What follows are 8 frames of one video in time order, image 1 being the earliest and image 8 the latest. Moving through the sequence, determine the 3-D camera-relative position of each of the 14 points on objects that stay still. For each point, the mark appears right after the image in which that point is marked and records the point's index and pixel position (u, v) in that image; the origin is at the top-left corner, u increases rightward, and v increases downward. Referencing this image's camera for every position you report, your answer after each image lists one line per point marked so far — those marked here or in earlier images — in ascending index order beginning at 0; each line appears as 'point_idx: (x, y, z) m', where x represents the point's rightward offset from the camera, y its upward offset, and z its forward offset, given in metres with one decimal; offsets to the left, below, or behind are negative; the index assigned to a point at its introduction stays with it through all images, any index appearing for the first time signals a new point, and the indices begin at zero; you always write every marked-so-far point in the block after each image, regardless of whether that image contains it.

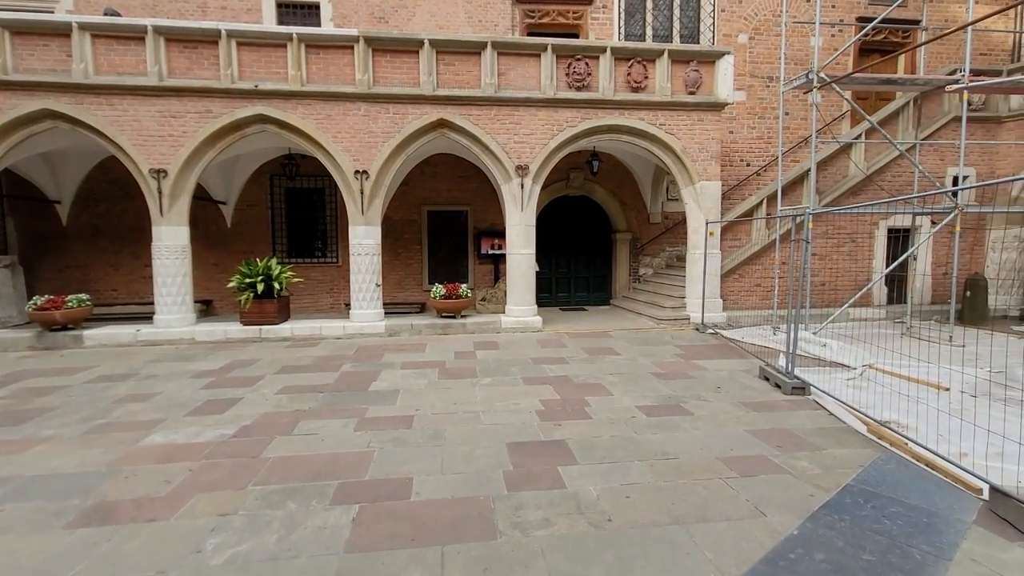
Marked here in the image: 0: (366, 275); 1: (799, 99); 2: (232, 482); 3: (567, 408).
0: (-2.4, +0.2, +8.0) m
1: (+6.6, +4.3, +11.1) m
2: (-1.8, -1.3, +3.2) m
3: (+0.5, -1.1, +4.6) m
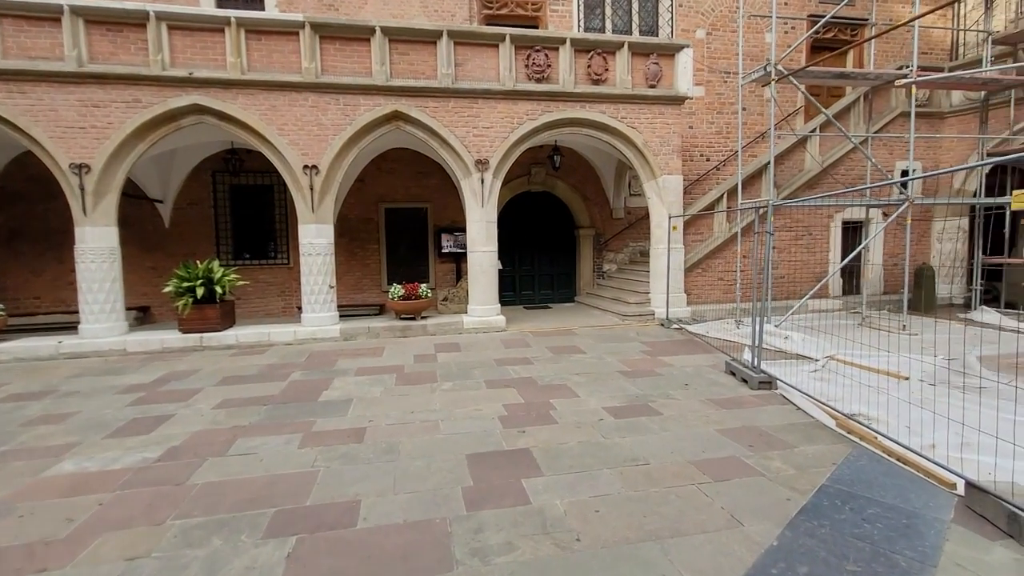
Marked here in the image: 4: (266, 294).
0: (-3.0, +0.2, +7.5) m
1: (+5.7, +4.5, +11.3) m
2: (-2.1, -1.3, +2.8) m
3: (+0.2, -1.1, +4.3) m
4: (-4.8, -0.1, +9.4) m
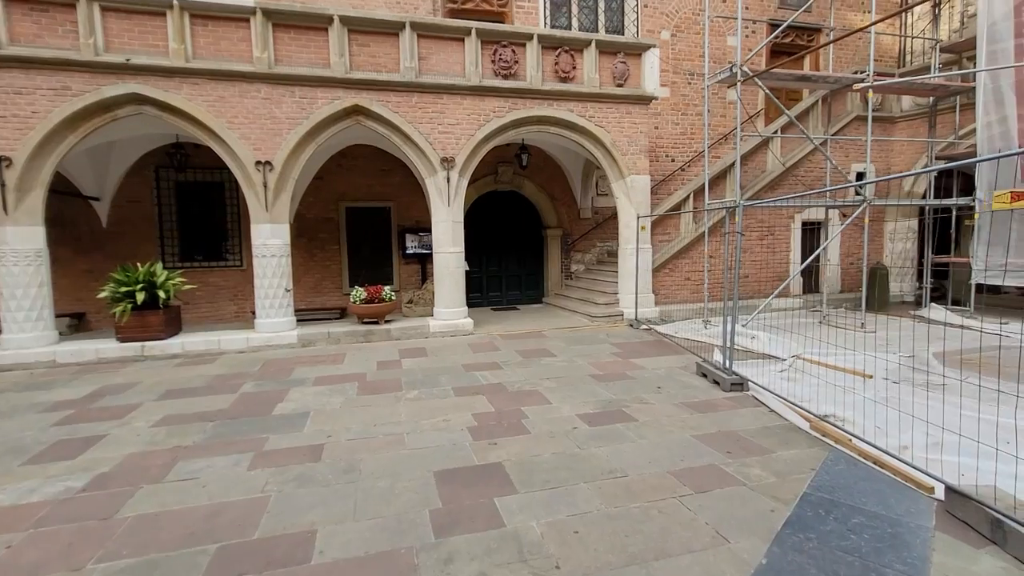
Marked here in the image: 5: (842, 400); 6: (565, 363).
0: (-3.5, +0.1, +7.1) m
1: (+4.9, +4.5, +11.4) m
2: (-2.2, -1.3, +2.4) m
3: (-0.1, -1.2, +4.1) m
4: (-5.4, -0.2, +8.8) m
5: (+3.1, -1.1, +4.6) m
6: (+0.7, -1.0, +6.2) m
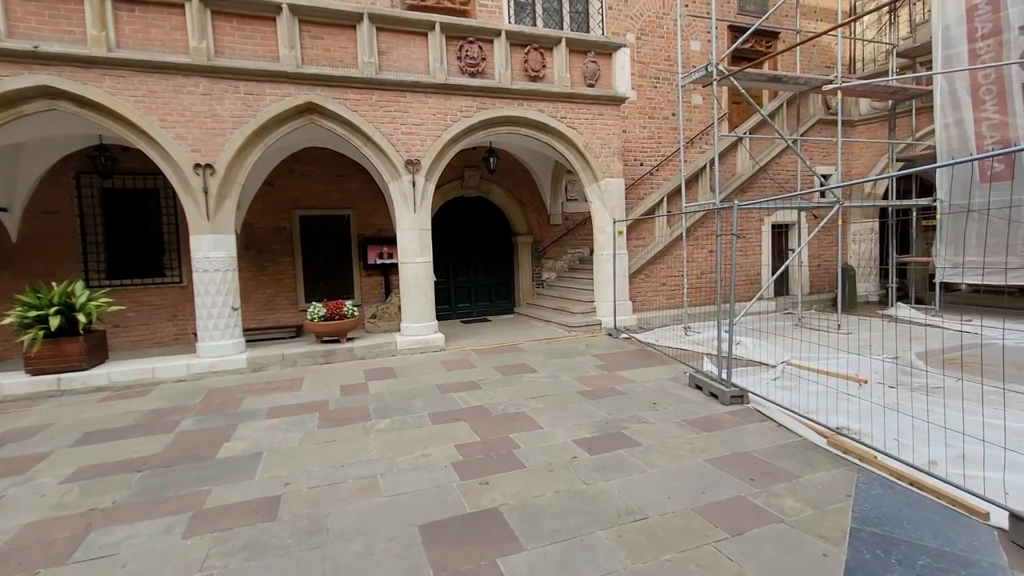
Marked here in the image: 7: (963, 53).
0: (-3.8, -0.1, +6.3) m
1: (+4.0, +4.4, +11.4) m
2: (-2.1, -1.5, +1.7) m
3: (-0.2, -1.2, +3.6) m
4: (-5.8, -0.5, +7.9) m
5: (+3.0, -1.1, +4.3) m
6: (+0.4, -1.1, +5.7) m
7: (+7.4, +3.9, +8.0) m
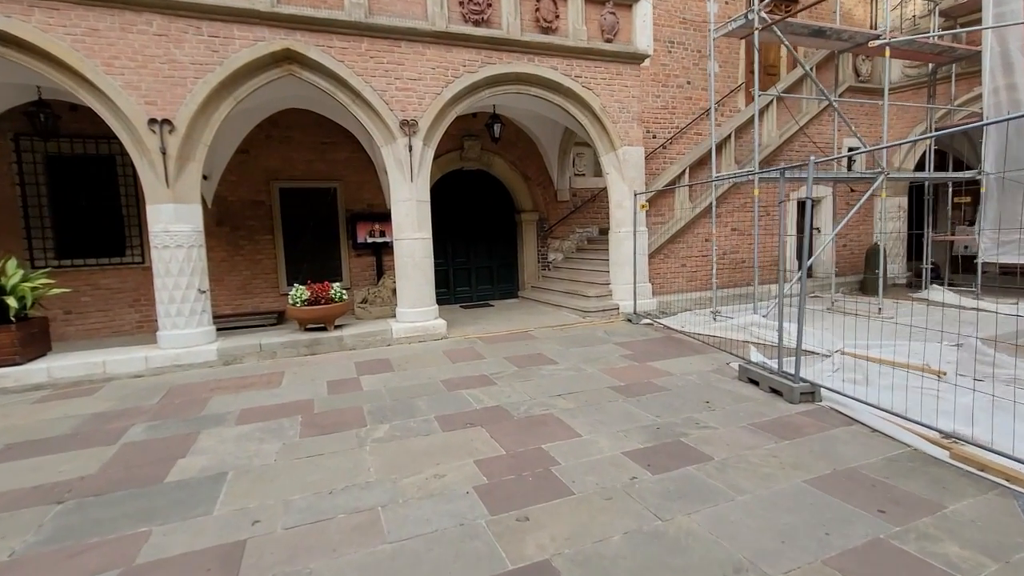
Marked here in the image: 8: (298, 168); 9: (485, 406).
0: (-3.7, +0.1, +5.4) m
1: (+4.1, +4.8, +10.5) m
2: (-1.8, -1.4, +0.8) m
3: (+0.1, -1.1, +2.8) m
4: (-5.7, -0.2, +6.9) m
5: (+3.2, -0.9, +3.6) m
6: (+0.6, -0.9, +4.9) m
7: (+7.5, +4.2, +7.2) m
8: (-3.5, +1.9, +7.8) m
9: (-0.2, -1.0, +4.0) m
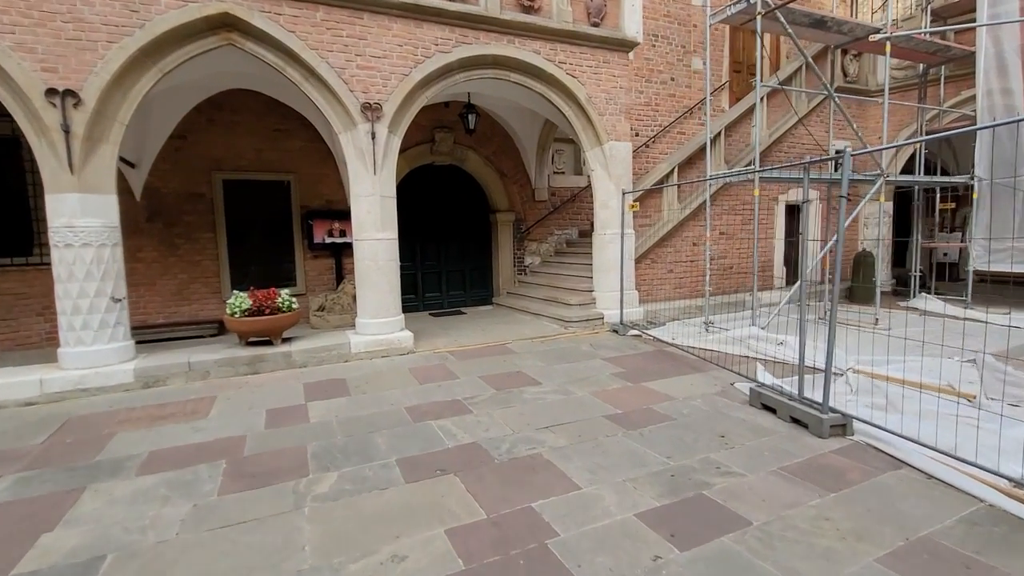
0: (-3.9, 0.0, +4.4) m
1: (+3.6, +4.7, +10.0) m
2: (-1.8, -1.4, 0.0) m
3: (0.0, -1.2, +2.1) m
4: (-6.0, -0.3, +5.8) m
5: (+3.1, -1.0, +3.1) m
6: (+0.4, -1.0, +4.3) m
7: (+7.2, +4.0, +7.0) m
8: (-3.8, +1.8, +6.9) m
9: (-0.4, -1.1, +3.3) m
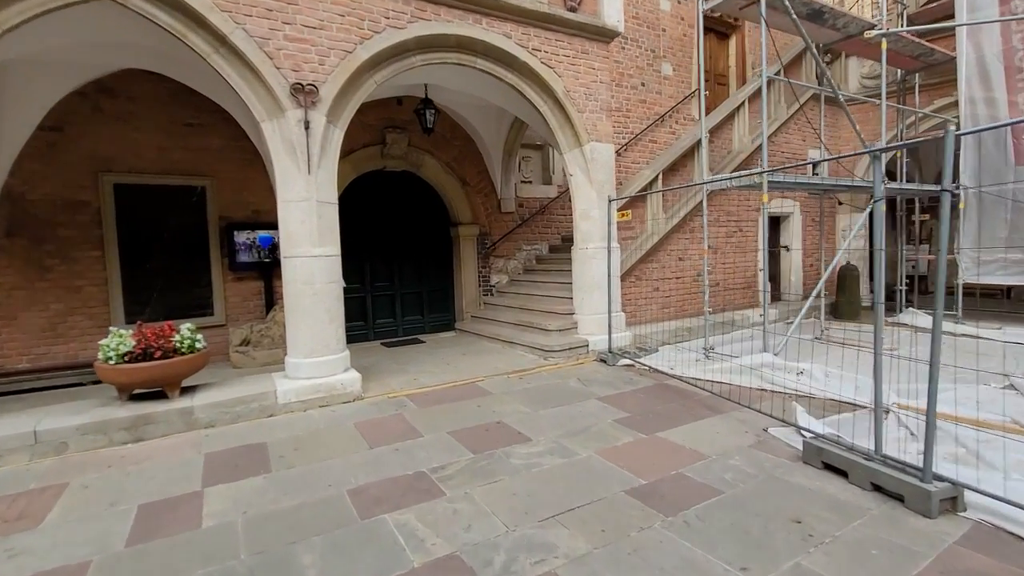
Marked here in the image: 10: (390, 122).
0: (-4.0, -0.2, +3.0) m
1: (+2.8, +4.3, +9.5) m
2: (-1.5, -1.5, -1.2) m
3: (+0.1, -1.3, +1.0) m
4: (-6.2, -0.6, +4.2) m
5: (+3.1, -1.1, +2.3) m
6: (+0.3, -1.1, +3.2) m
7: (+6.7, +3.8, +6.8) m
8: (-4.2, +1.5, +5.5) m
9: (-0.4, -1.2, +2.2) m
10: (-1.7, +2.4, +6.8) m
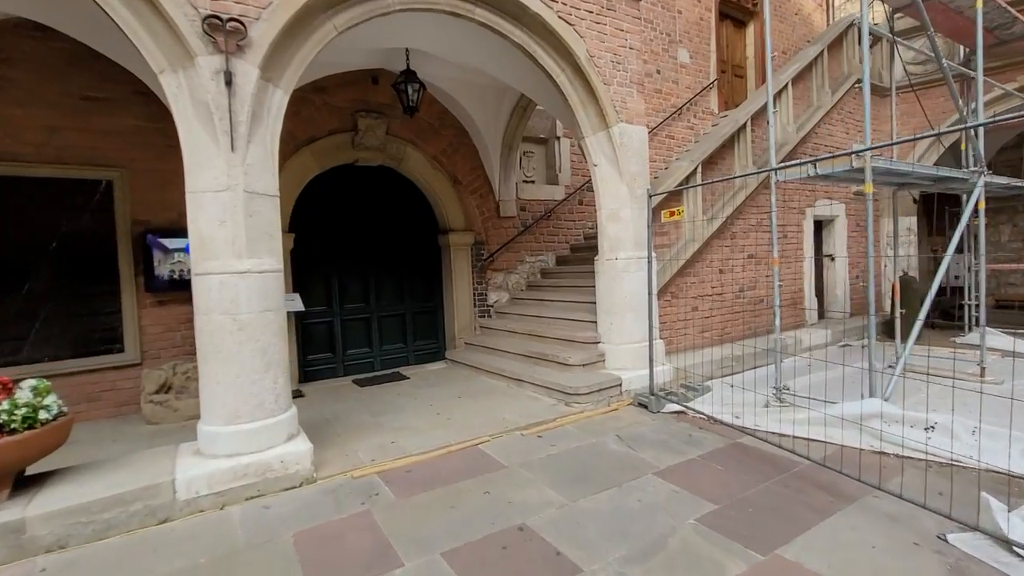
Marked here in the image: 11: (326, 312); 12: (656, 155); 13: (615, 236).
0: (-3.8, -0.4, +1.5) m
1: (+2.7, +4.0, +8.3) m
2: (-1.2, -1.5, -2.7) m
3: (+0.3, -1.4, -0.4) m
4: (-6.1, -0.9, +2.6) m
5: (+3.3, -1.2, +1.0) m
6: (+0.5, -1.3, +1.8) m
7: (+6.7, +3.7, +5.7) m
8: (-4.1, +1.2, +4.1) m
9: (-0.2, -1.4, +0.8) m
10: (-1.7, +2.1, +5.5) m
11: (-2.1, -0.3, +5.5) m
12: (+2.3, +2.1, +7.9) m
13: (+1.0, +0.5, +4.6) m
